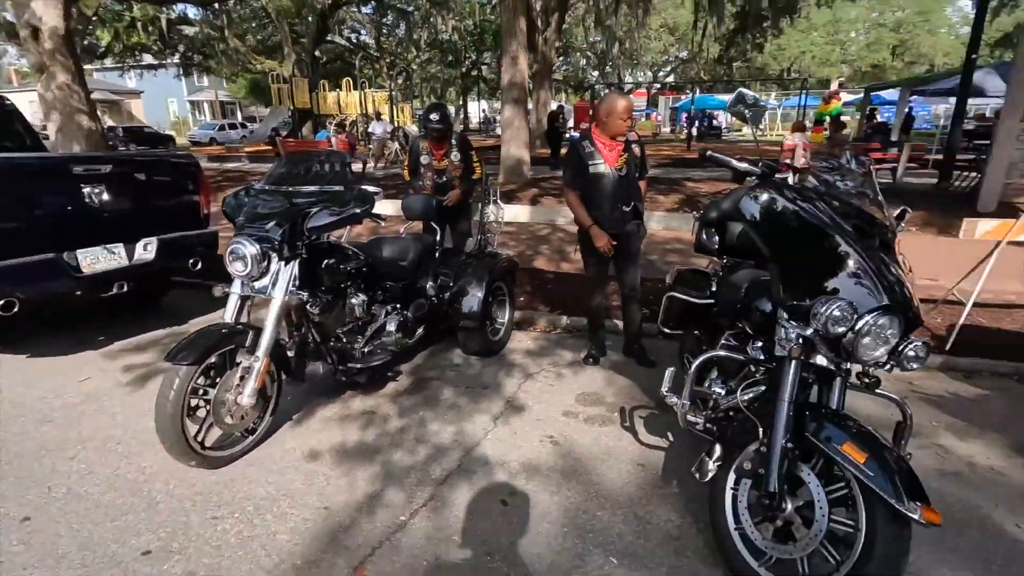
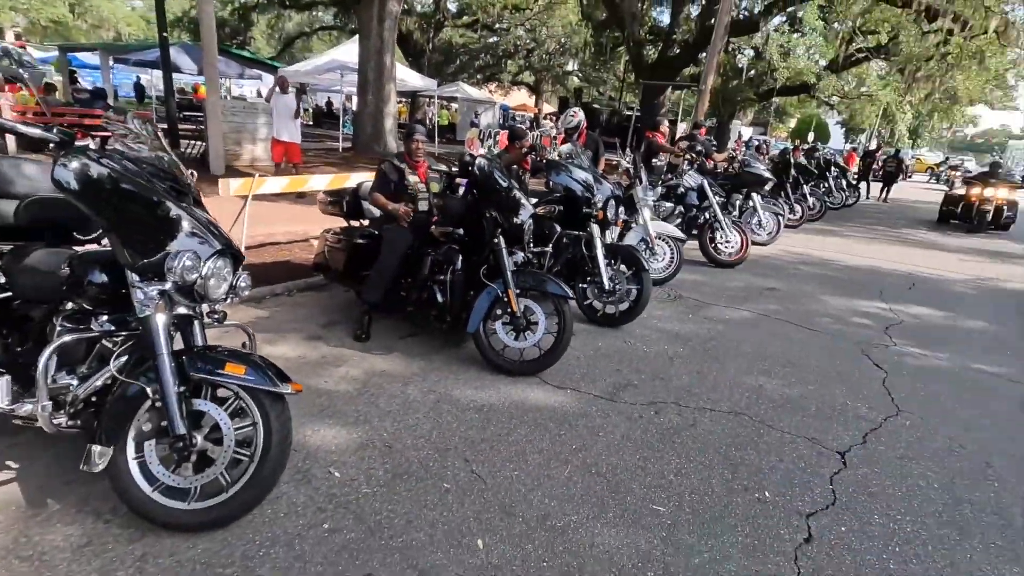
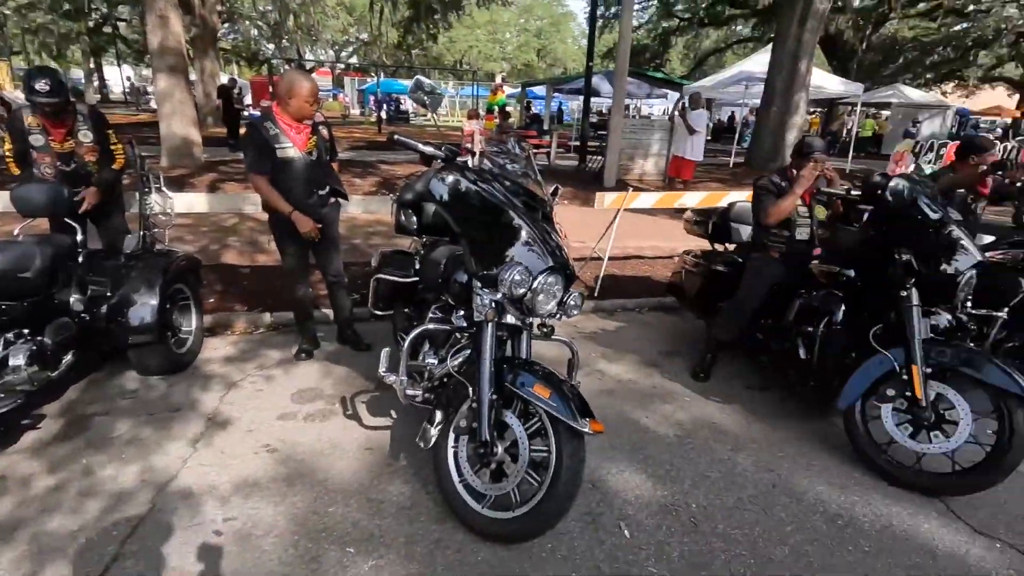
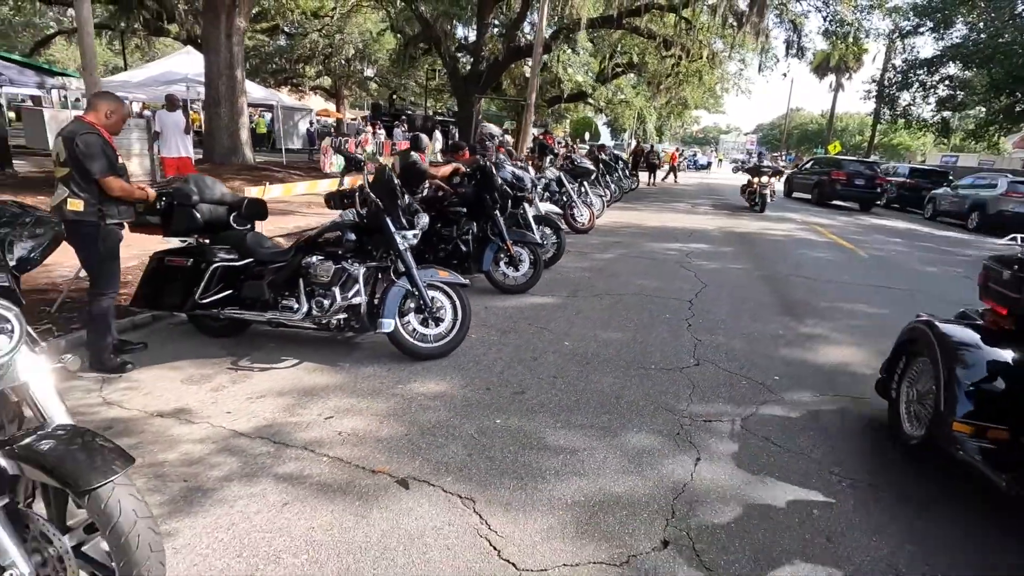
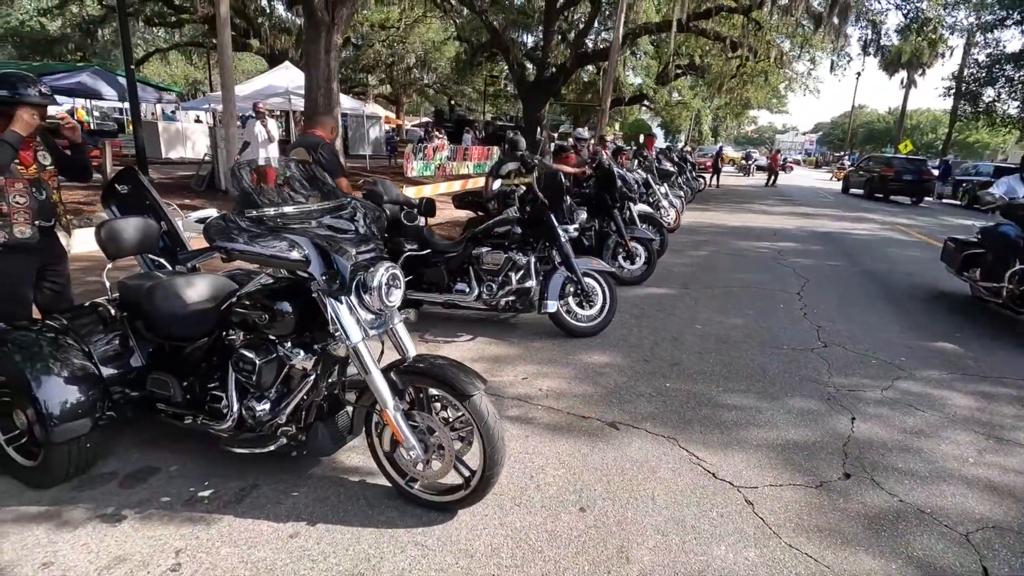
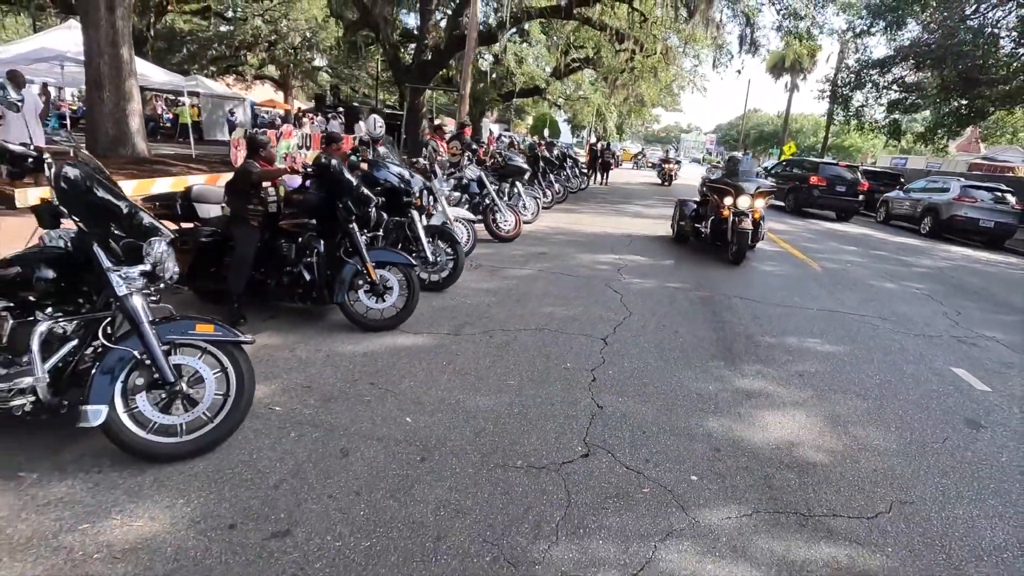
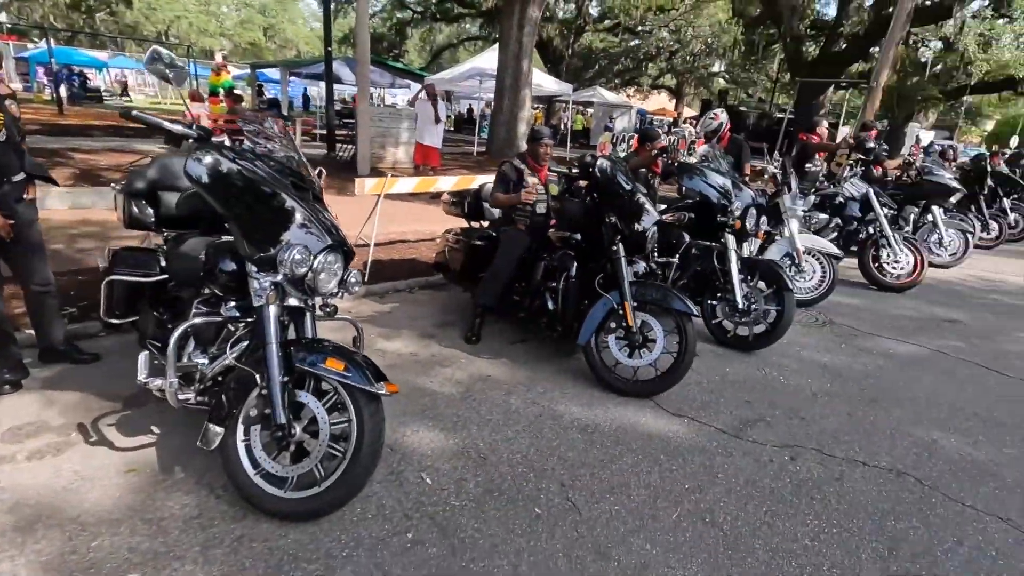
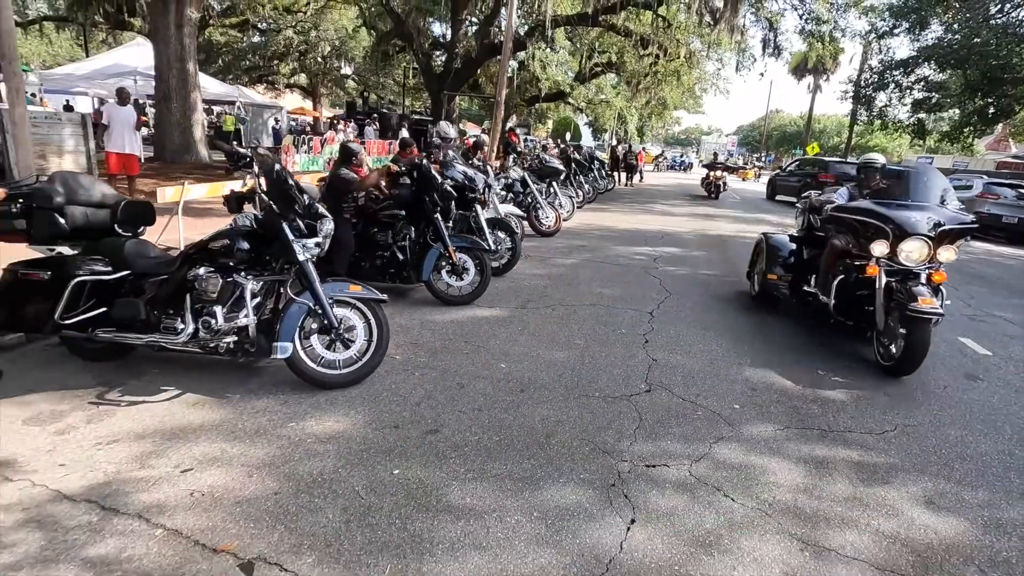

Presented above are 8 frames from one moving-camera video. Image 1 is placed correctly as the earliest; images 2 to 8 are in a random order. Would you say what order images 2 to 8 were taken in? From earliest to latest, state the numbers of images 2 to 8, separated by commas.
3, 7, 2, 6, 8, 4, 5
